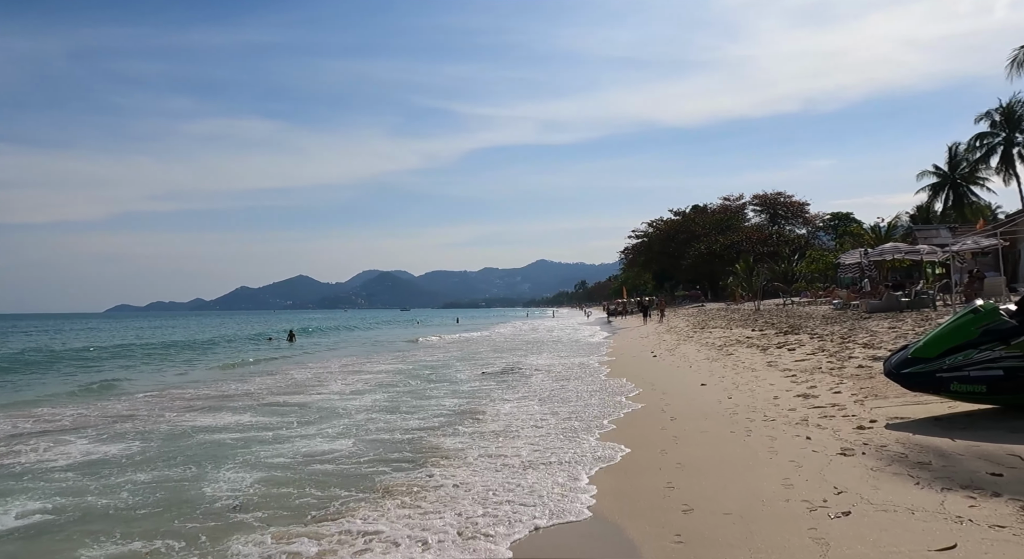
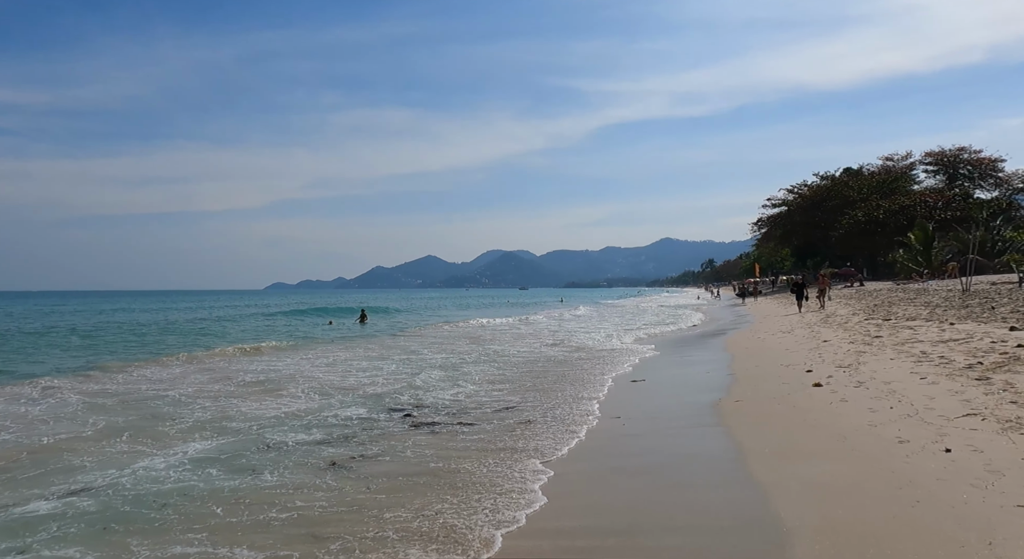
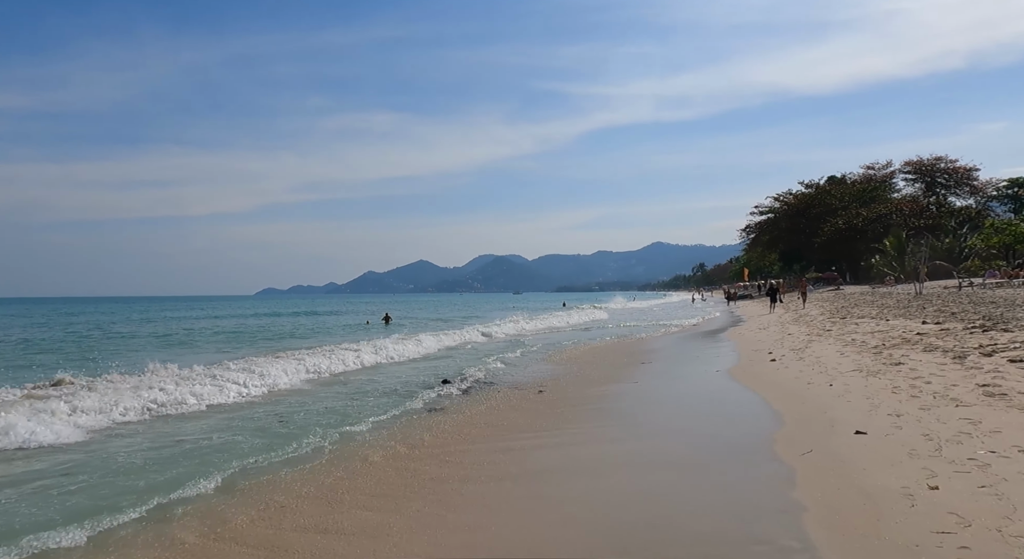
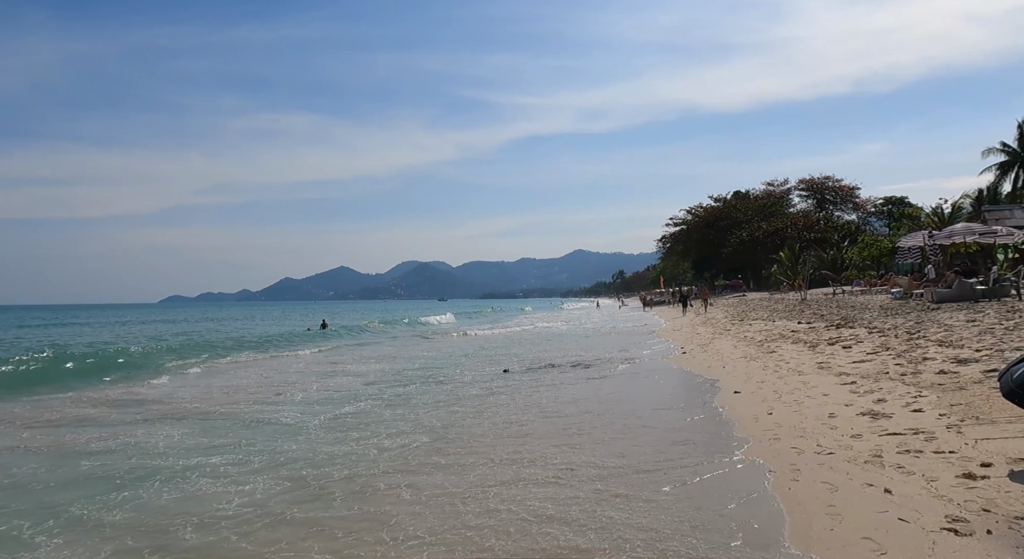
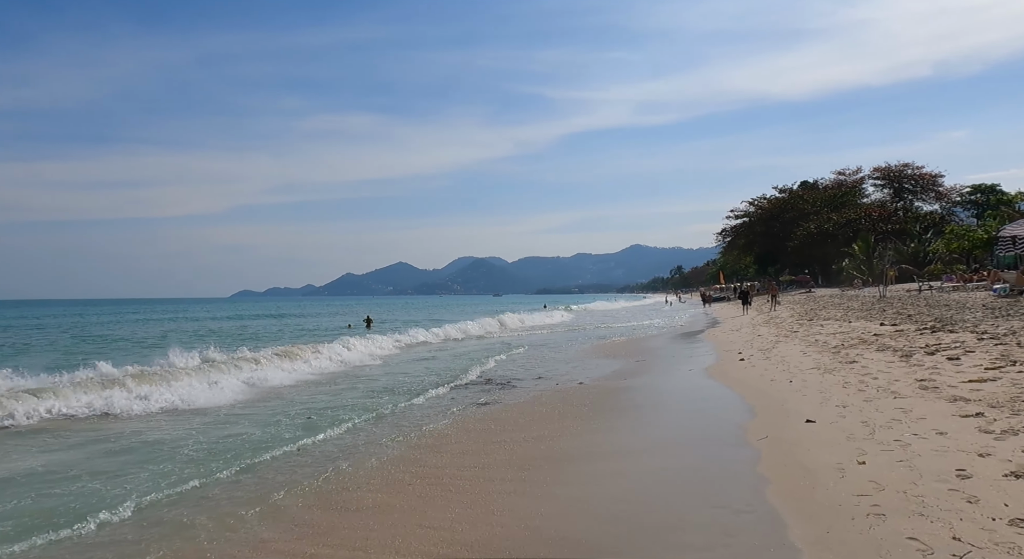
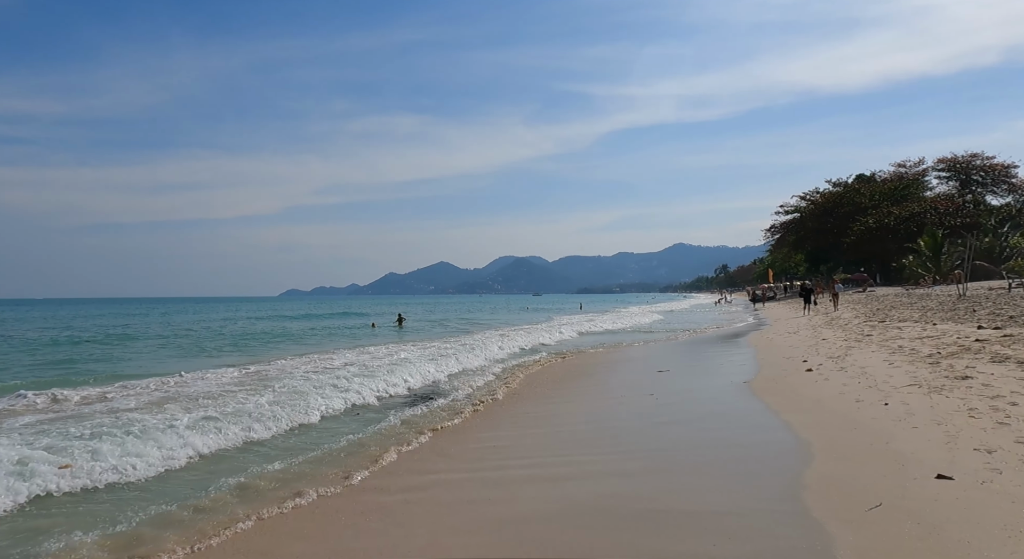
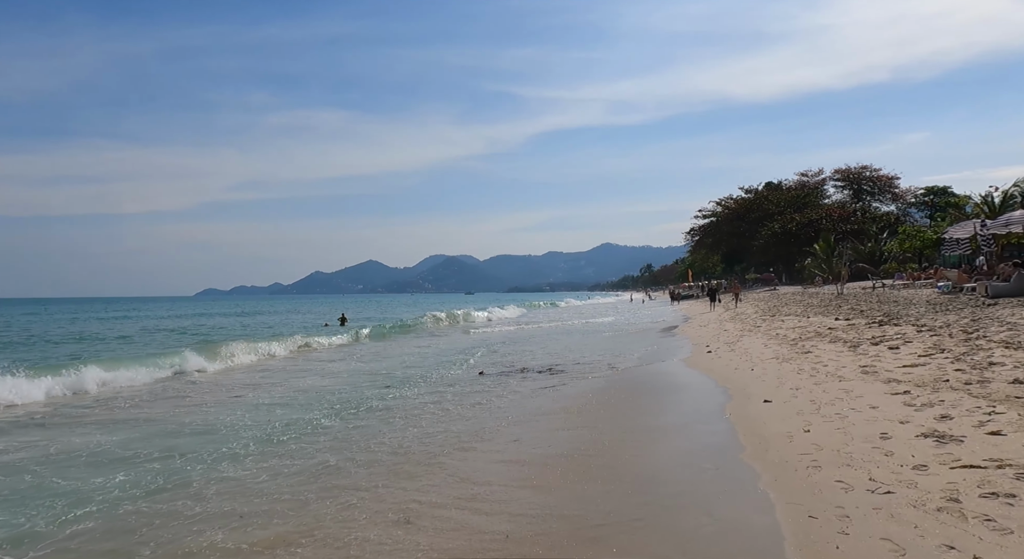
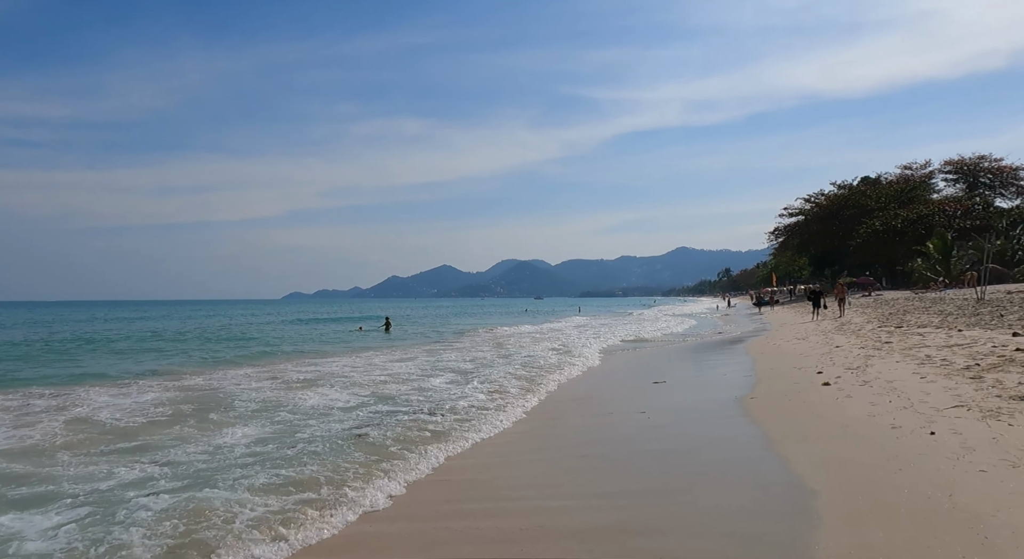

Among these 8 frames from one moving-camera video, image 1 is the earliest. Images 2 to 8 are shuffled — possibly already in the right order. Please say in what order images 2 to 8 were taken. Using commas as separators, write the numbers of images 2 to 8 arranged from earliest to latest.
4, 7, 5, 3, 6, 8, 2
